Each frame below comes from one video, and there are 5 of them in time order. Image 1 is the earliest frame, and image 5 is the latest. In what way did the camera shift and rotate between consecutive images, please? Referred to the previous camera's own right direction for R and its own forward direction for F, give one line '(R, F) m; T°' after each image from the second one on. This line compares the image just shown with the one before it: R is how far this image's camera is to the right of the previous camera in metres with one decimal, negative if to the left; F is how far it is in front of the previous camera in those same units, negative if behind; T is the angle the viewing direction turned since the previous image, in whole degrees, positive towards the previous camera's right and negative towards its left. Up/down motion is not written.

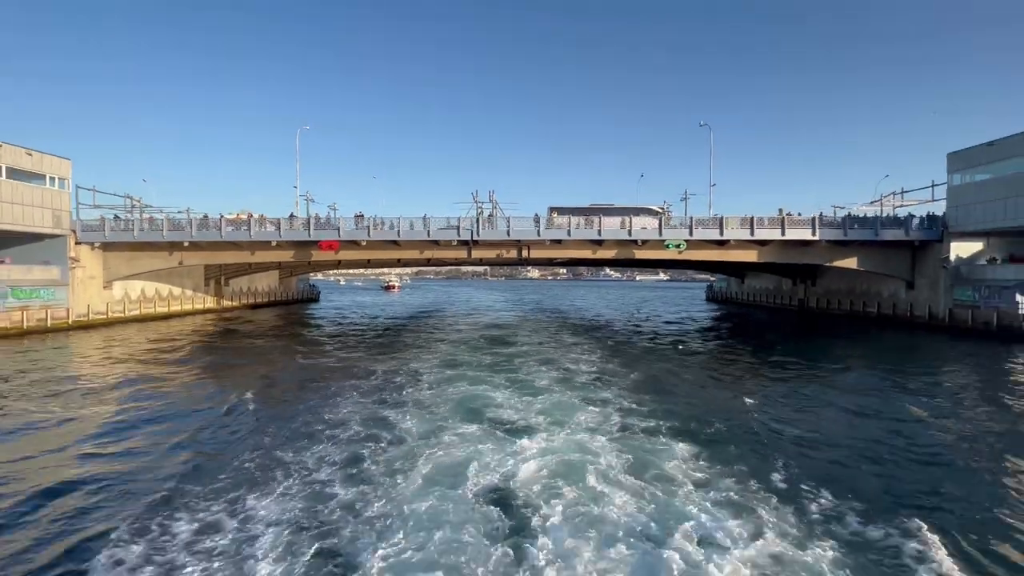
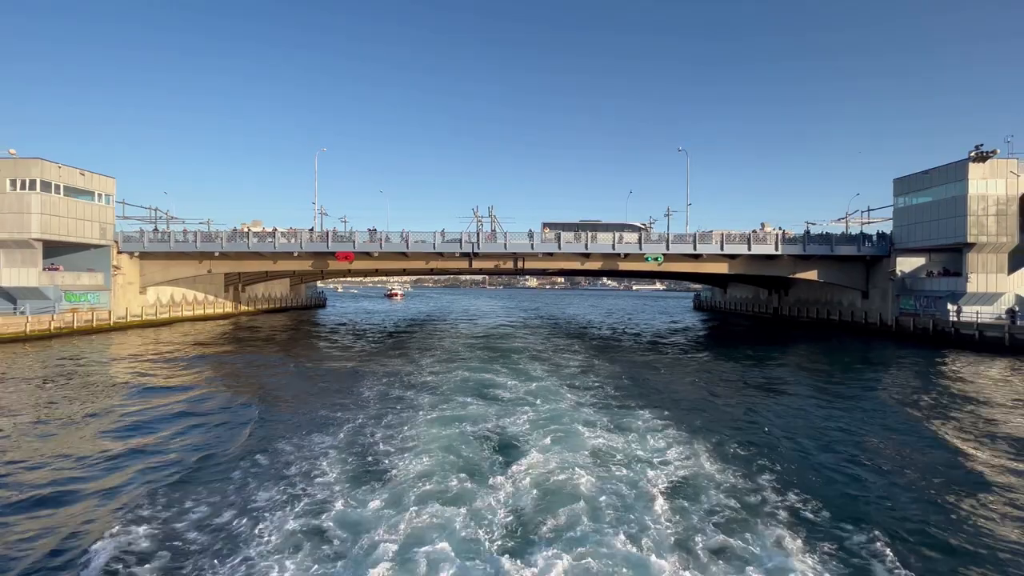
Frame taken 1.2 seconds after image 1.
(+0.2, -3.8) m; 0°
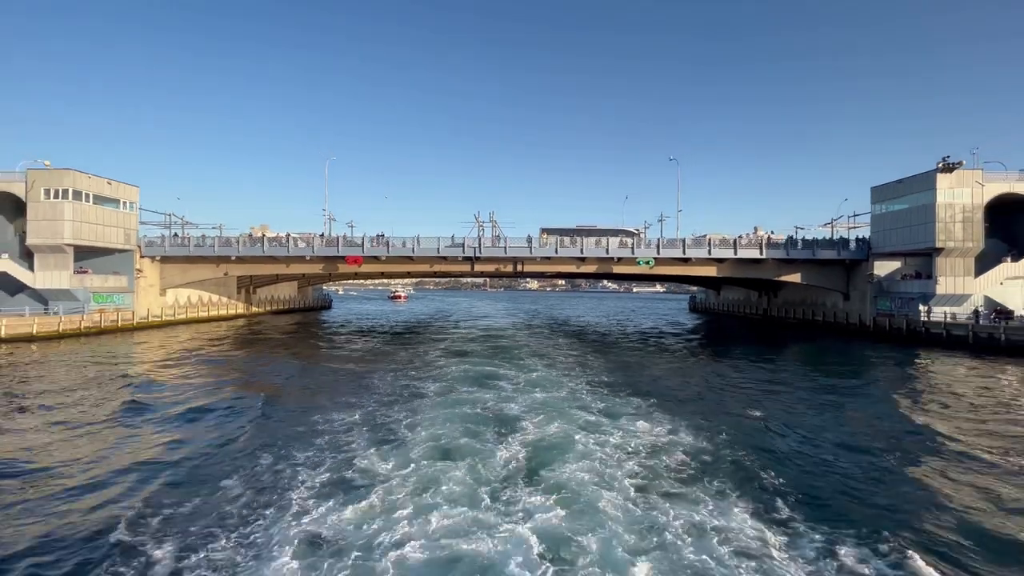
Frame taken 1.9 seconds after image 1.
(+0.1, -2.1) m; 0°
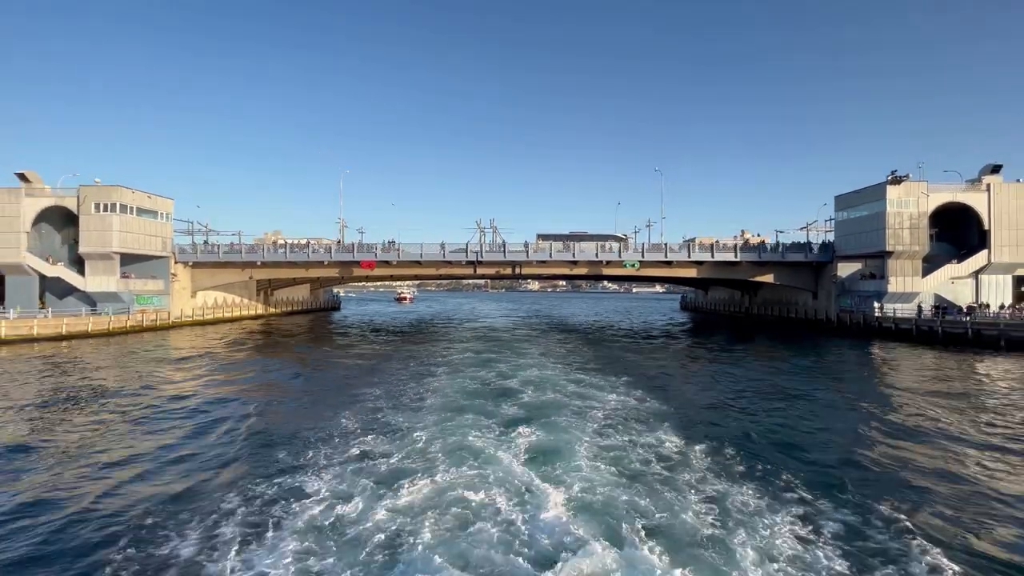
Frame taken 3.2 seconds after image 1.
(+0.2, -4.0) m; 0°
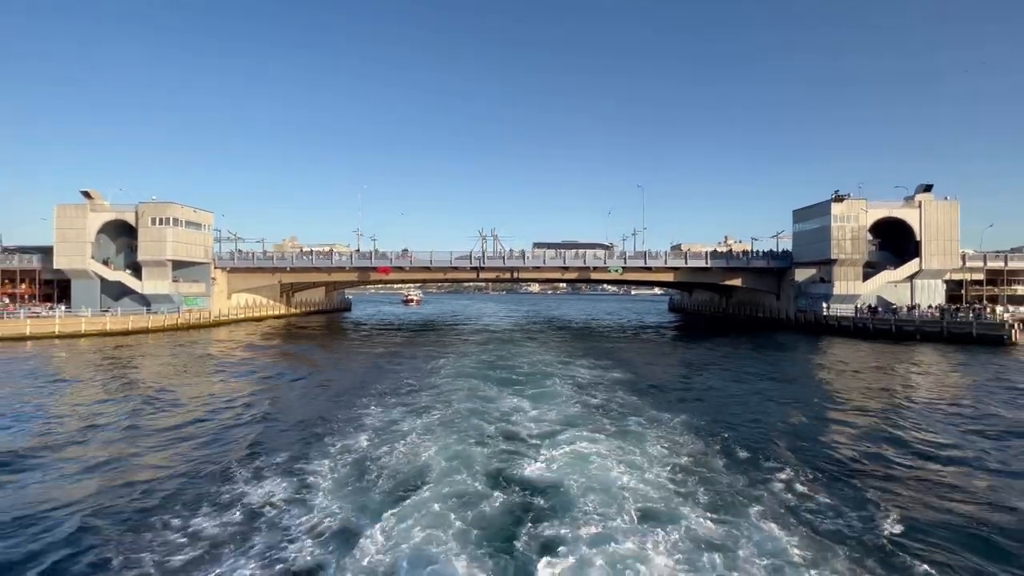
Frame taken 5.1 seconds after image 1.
(+0.2, -5.8) m; 0°
